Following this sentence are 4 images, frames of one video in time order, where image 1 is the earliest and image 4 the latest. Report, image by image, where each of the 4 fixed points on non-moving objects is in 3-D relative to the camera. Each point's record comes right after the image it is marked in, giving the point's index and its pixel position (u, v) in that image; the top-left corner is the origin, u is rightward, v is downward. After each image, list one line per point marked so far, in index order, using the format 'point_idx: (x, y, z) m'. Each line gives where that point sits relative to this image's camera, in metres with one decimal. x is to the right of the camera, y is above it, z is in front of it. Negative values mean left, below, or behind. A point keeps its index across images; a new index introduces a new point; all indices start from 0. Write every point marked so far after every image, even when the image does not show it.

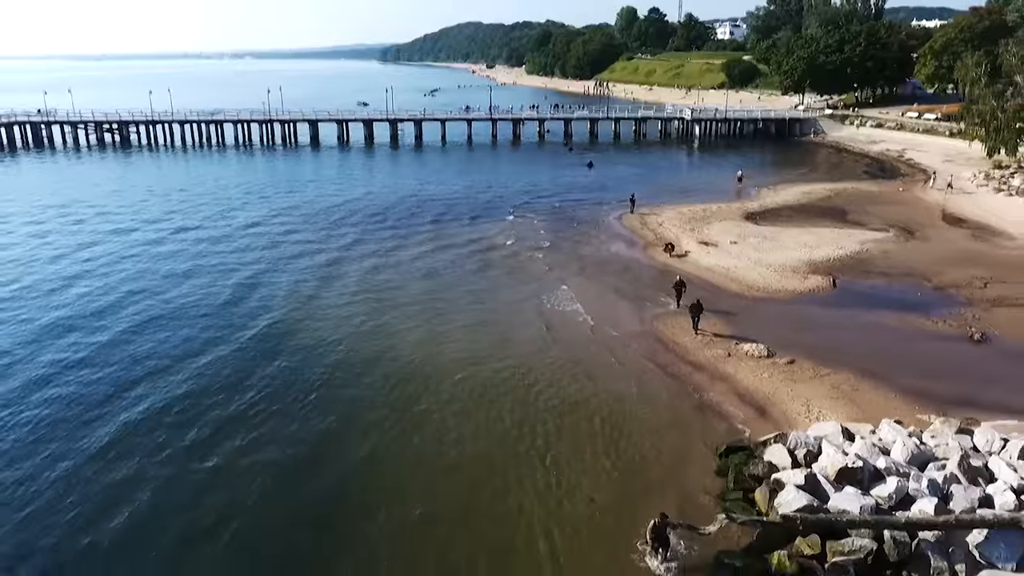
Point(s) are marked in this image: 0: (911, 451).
0: (+9.3, -3.8, +16.6) m
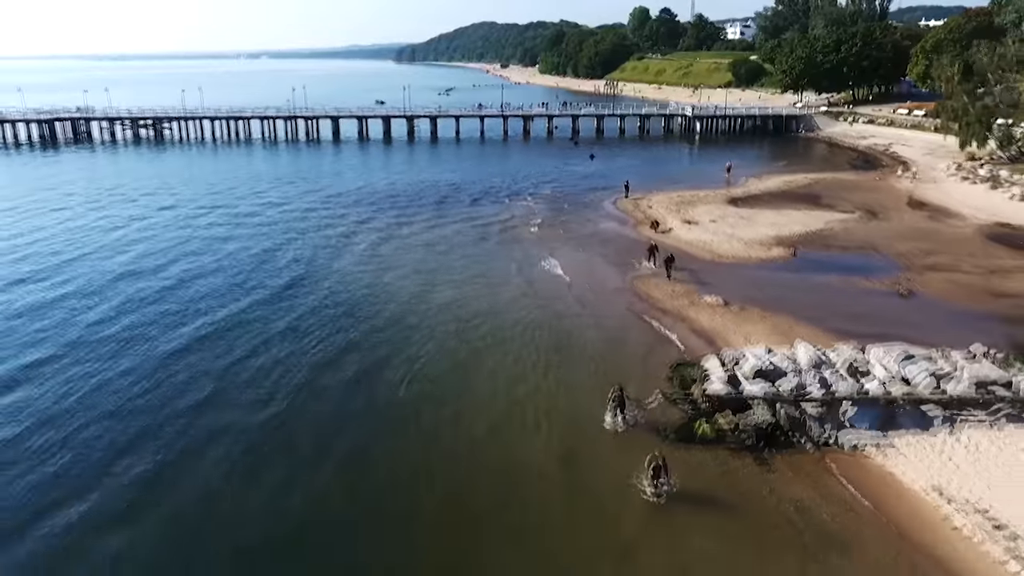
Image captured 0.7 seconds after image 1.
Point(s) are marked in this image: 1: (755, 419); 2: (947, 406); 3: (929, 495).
0: (+9.1, -2.2, +21.7) m
1: (+6.5, -3.5, +19.1) m
2: (+11.7, -3.3, +19.3) m
3: (+9.6, -4.8, +16.5) m
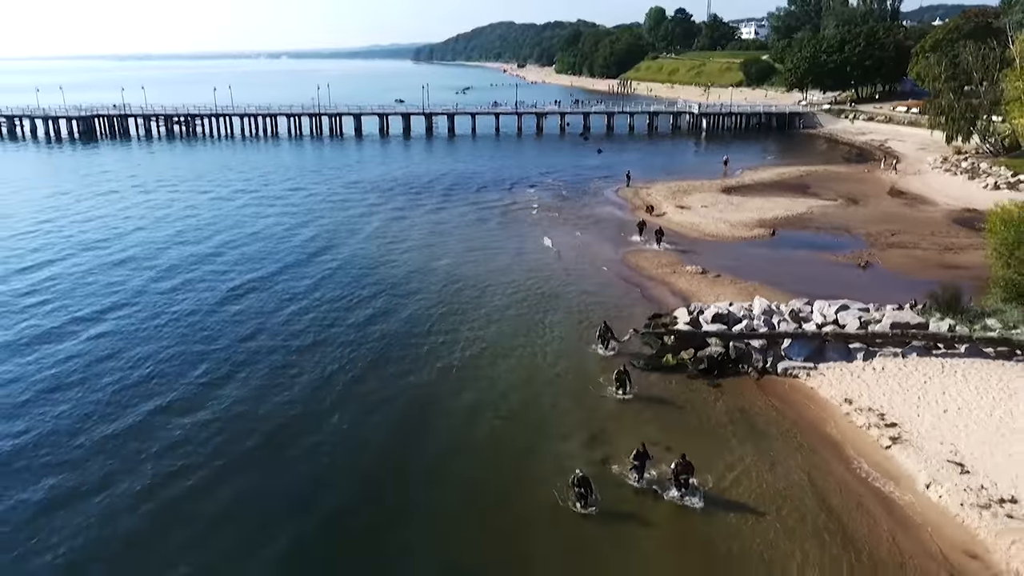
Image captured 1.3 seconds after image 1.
0: (+9.2, -0.7, +26.1) m
1: (+6.5, -2.1, +23.5) m
2: (+11.7, -1.8, +23.6) m
3: (+9.6, -3.3, +20.8) m
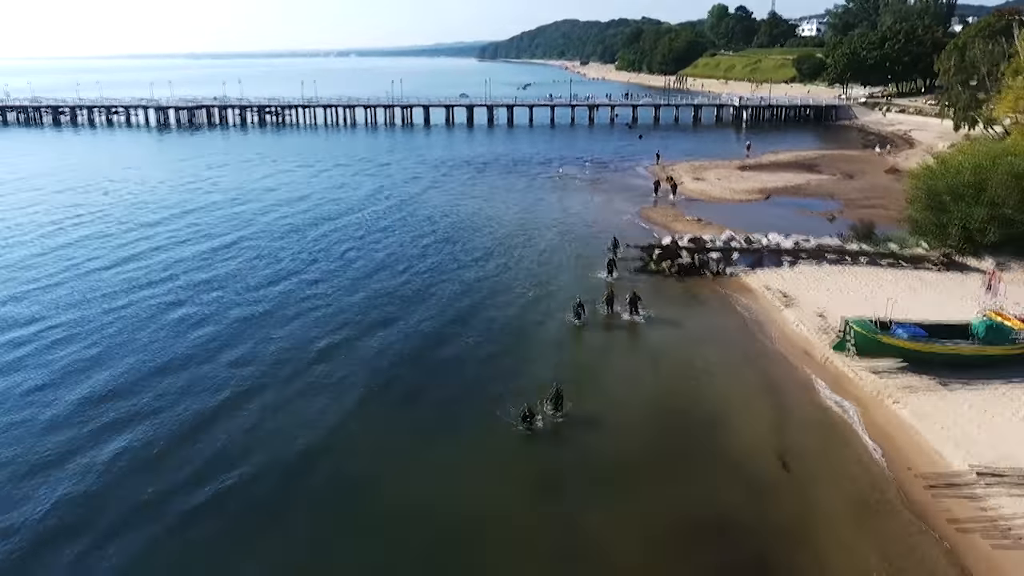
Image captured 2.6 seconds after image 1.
0: (+10.7, +2.6, +35.6) m
1: (+7.8, +1.3, +33.3) m
2: (+13.0, +1.4, +32.9) m
3: (+10.6, 0.0, +30.4) m
